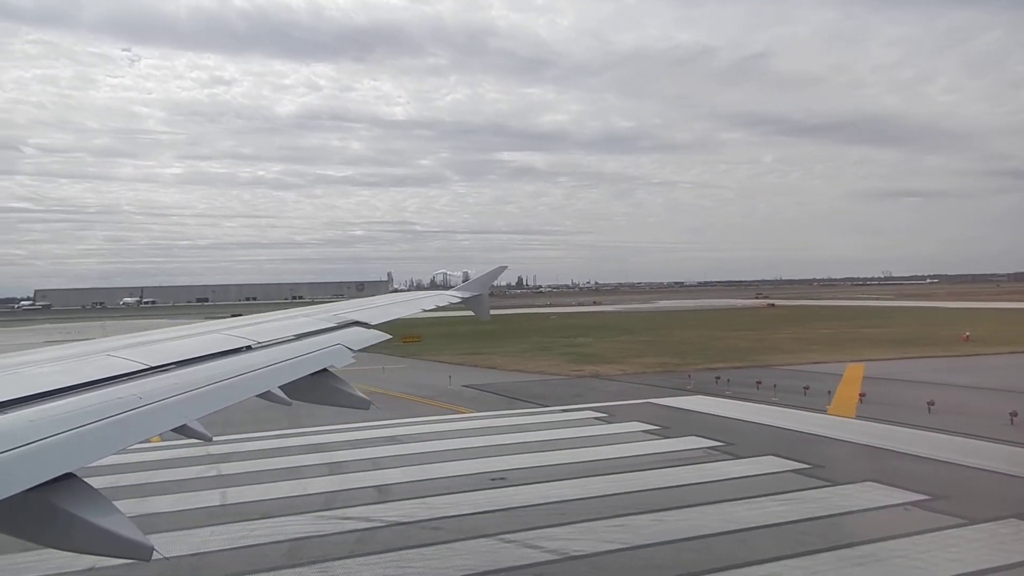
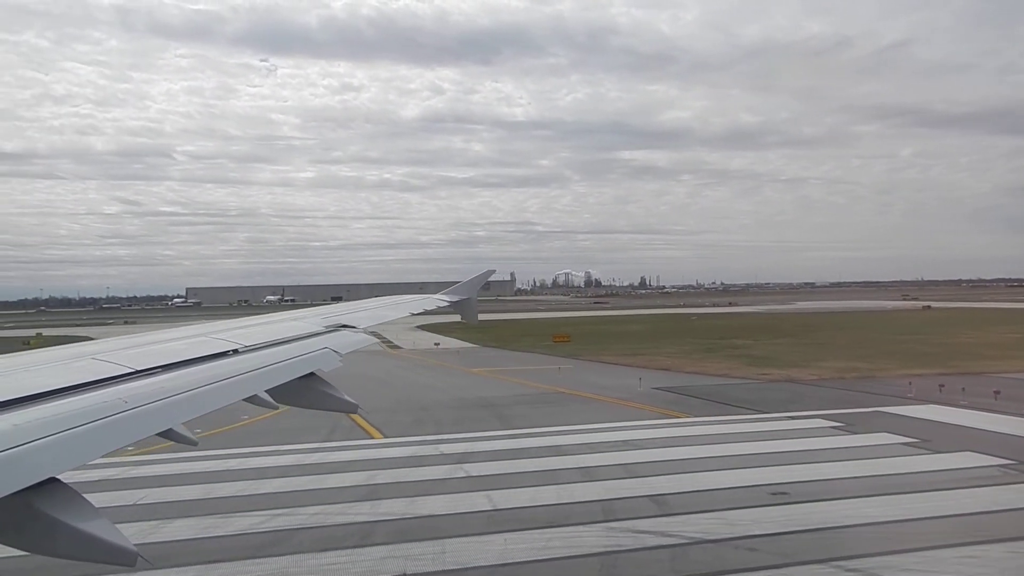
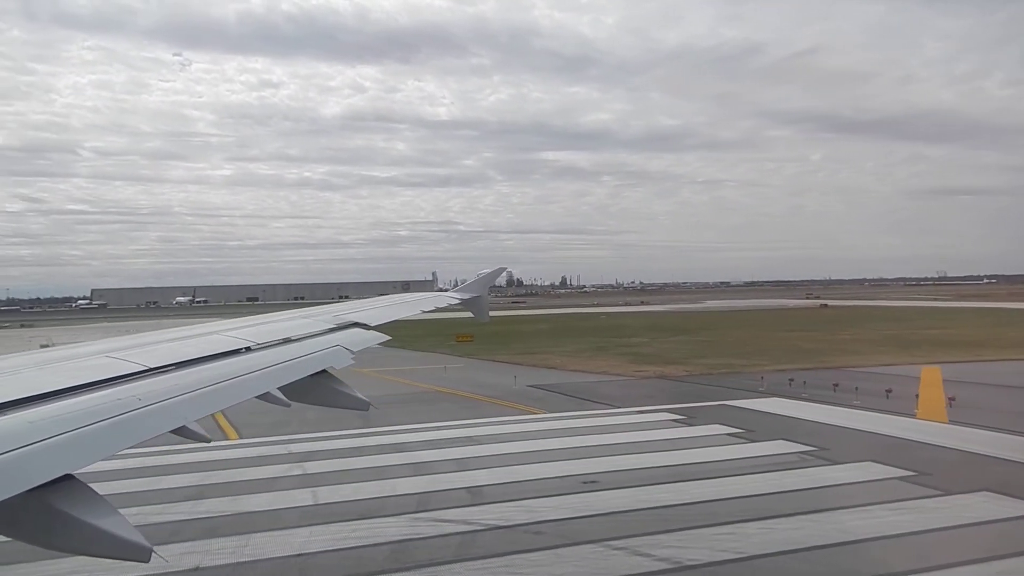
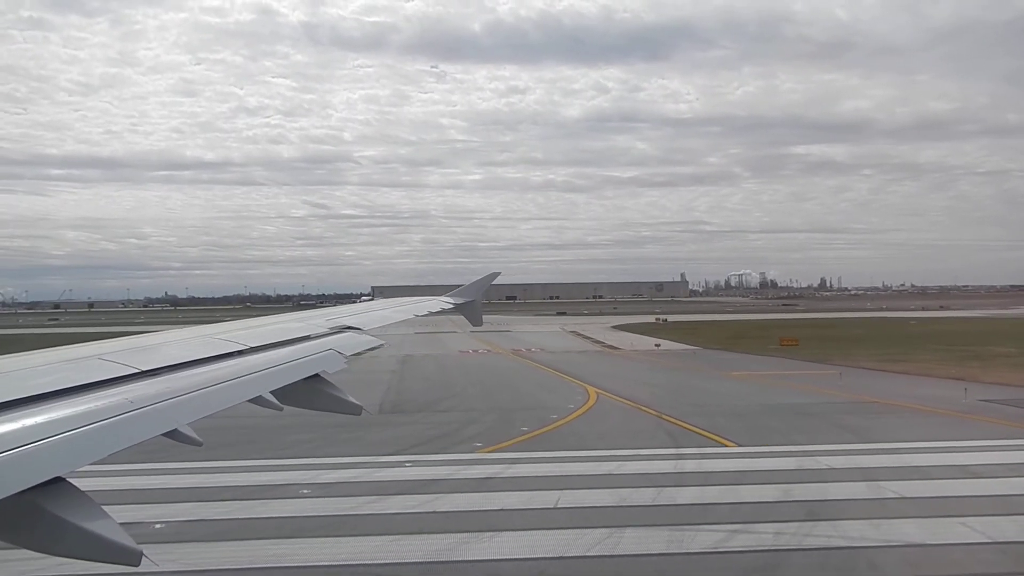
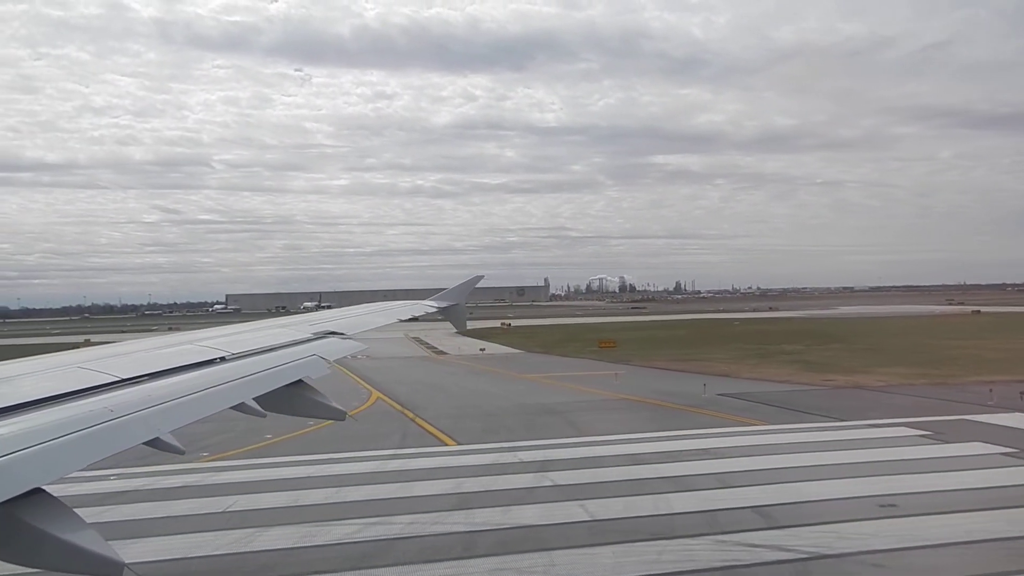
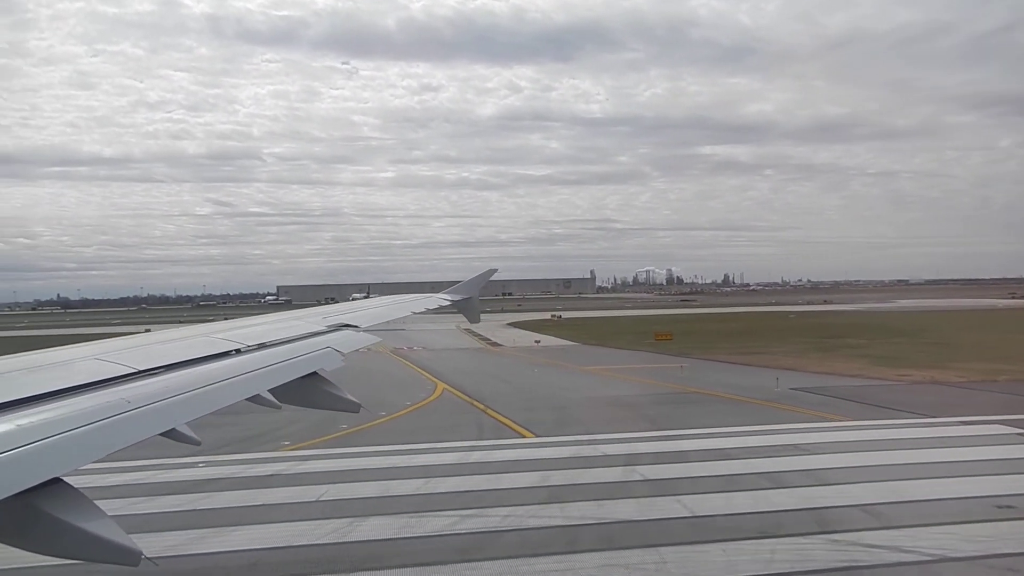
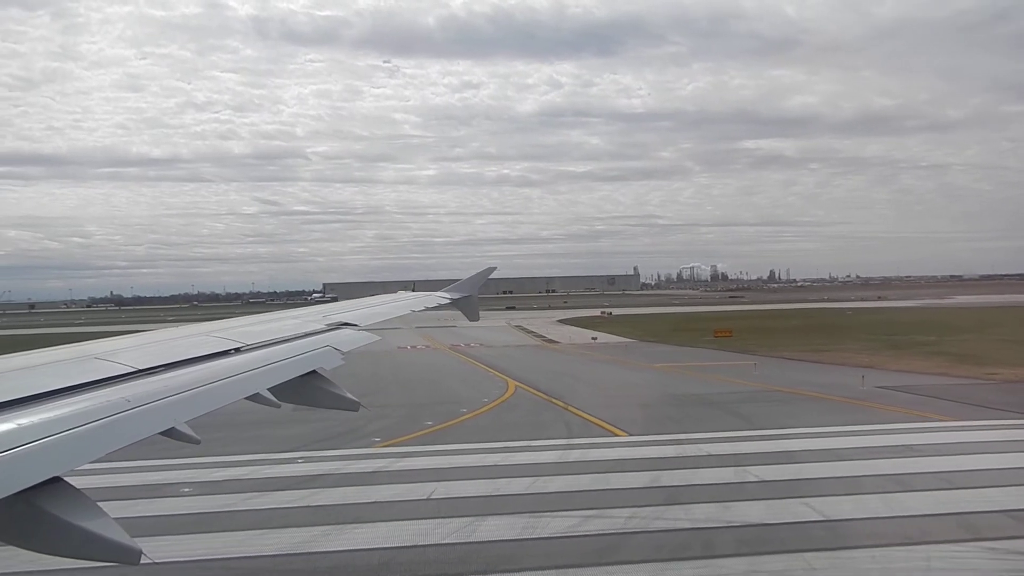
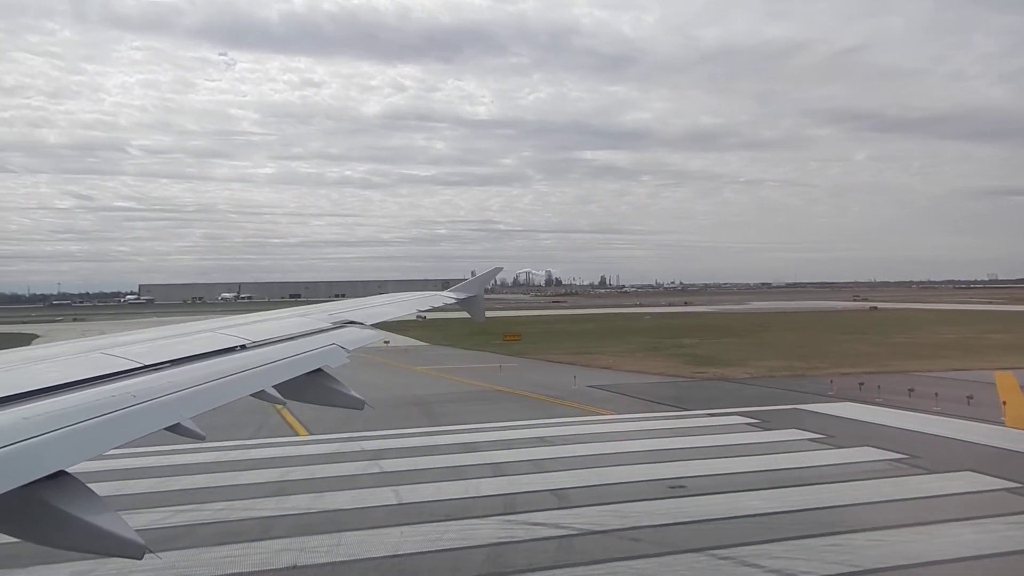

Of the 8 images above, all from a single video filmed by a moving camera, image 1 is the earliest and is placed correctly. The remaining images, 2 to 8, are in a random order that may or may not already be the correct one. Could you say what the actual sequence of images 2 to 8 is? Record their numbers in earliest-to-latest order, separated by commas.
3, 8, 2, 5, 6, 7, 4
